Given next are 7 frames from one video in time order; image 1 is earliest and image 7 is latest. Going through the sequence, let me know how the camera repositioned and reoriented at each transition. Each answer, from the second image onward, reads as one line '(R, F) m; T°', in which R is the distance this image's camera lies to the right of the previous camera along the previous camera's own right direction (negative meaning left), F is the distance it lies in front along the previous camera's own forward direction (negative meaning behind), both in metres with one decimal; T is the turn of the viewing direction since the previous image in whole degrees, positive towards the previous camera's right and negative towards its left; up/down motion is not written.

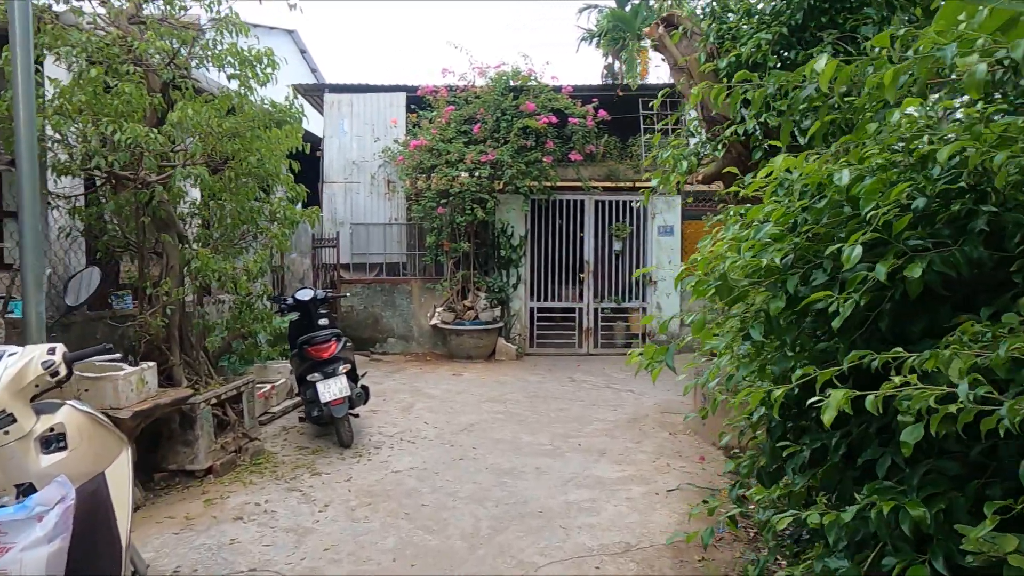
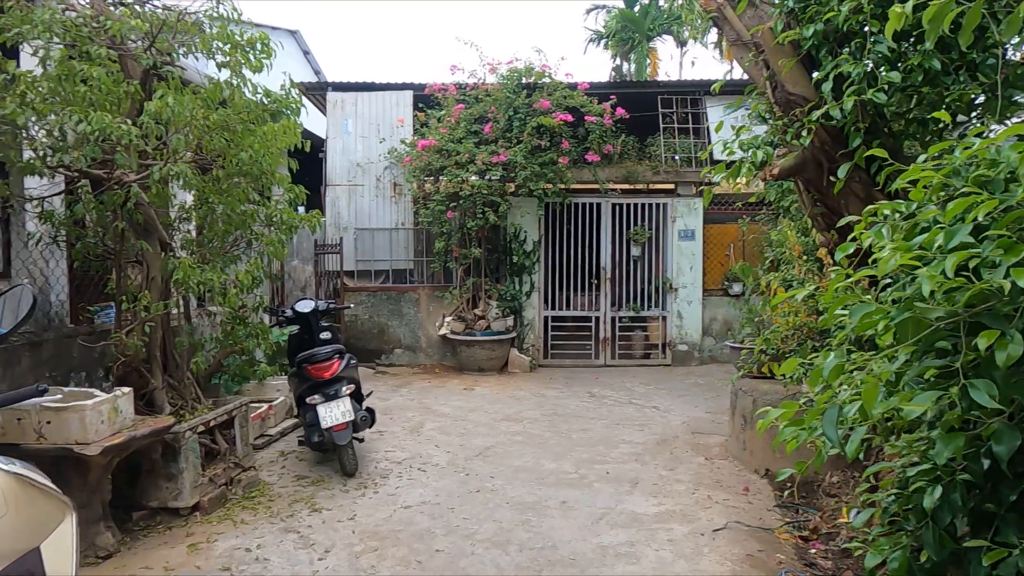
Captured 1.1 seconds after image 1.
(-0.1, +0.5) m; 0°
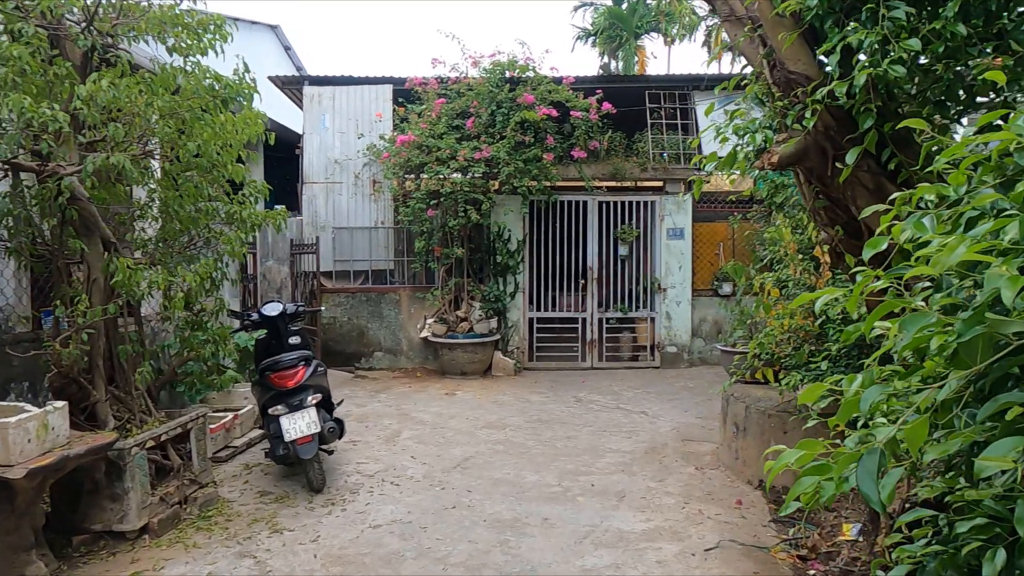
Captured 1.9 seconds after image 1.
(+0.1, +0.3) m; +1°
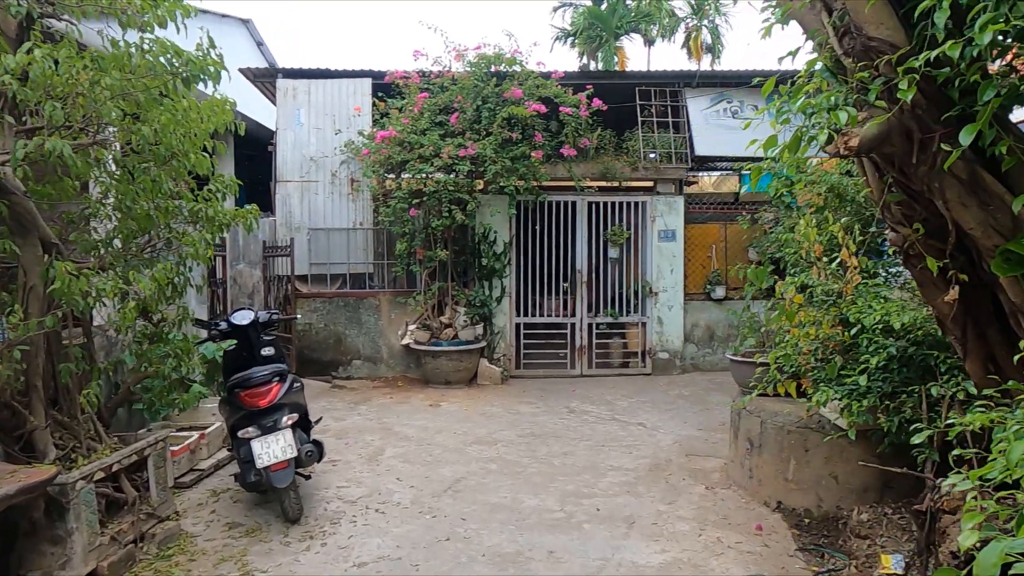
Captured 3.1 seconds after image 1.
(-0.1, +0.4) m; +2°
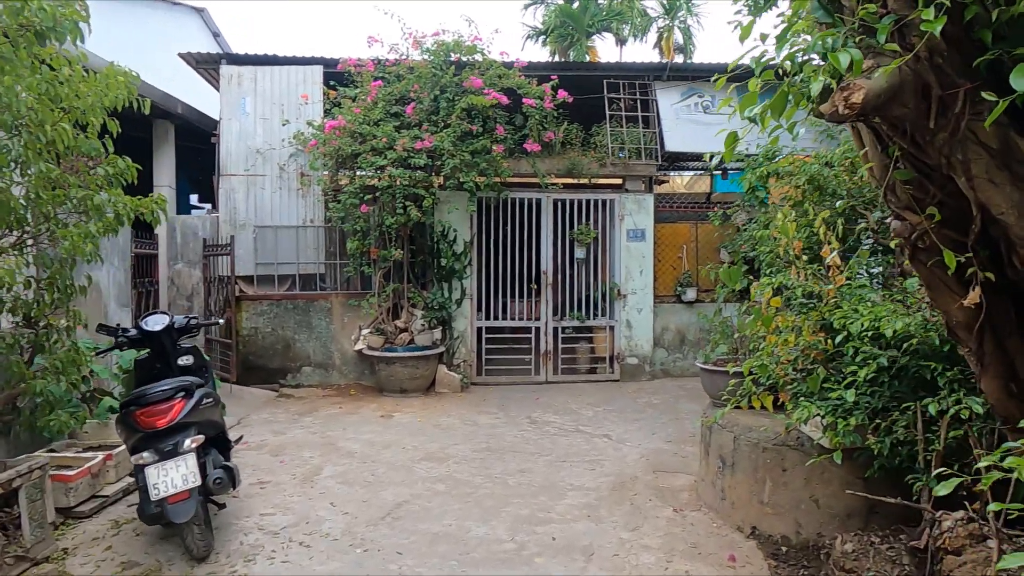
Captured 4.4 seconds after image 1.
(+0.1, +0.4) m; +2°
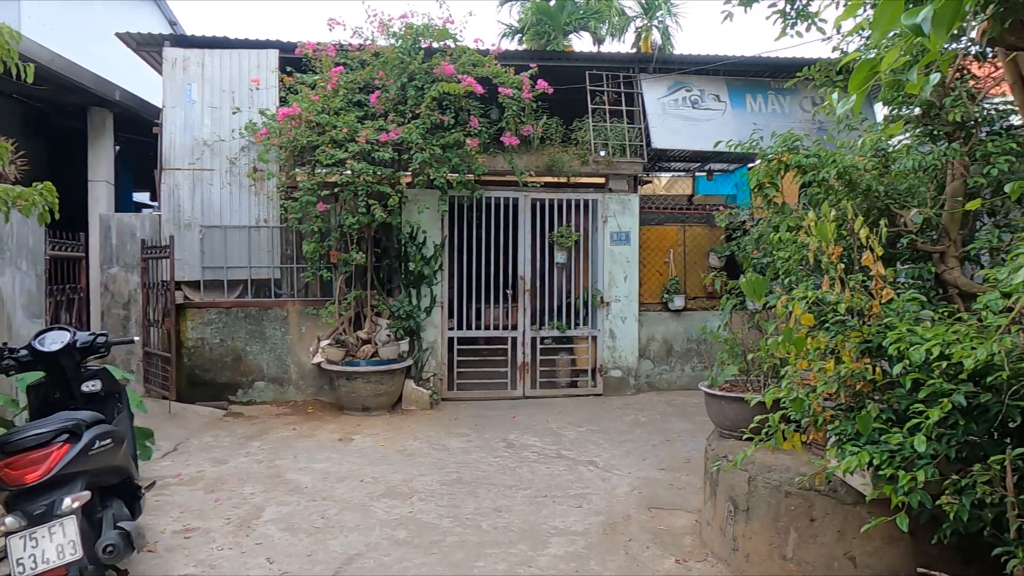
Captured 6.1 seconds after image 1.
(0.0, +0.6) m; +2°
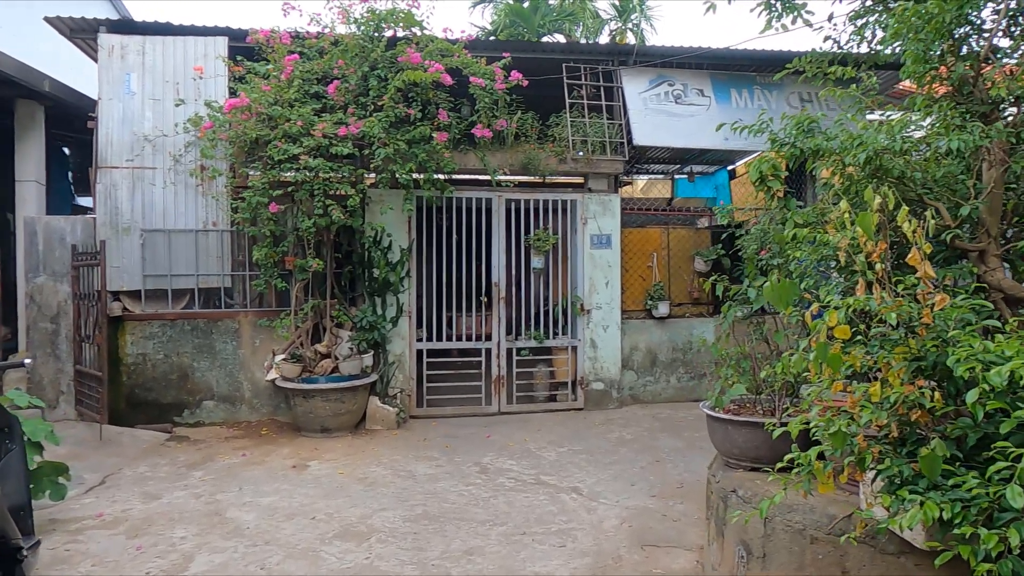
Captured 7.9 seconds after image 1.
(0.0, +0.5) m; +2°
